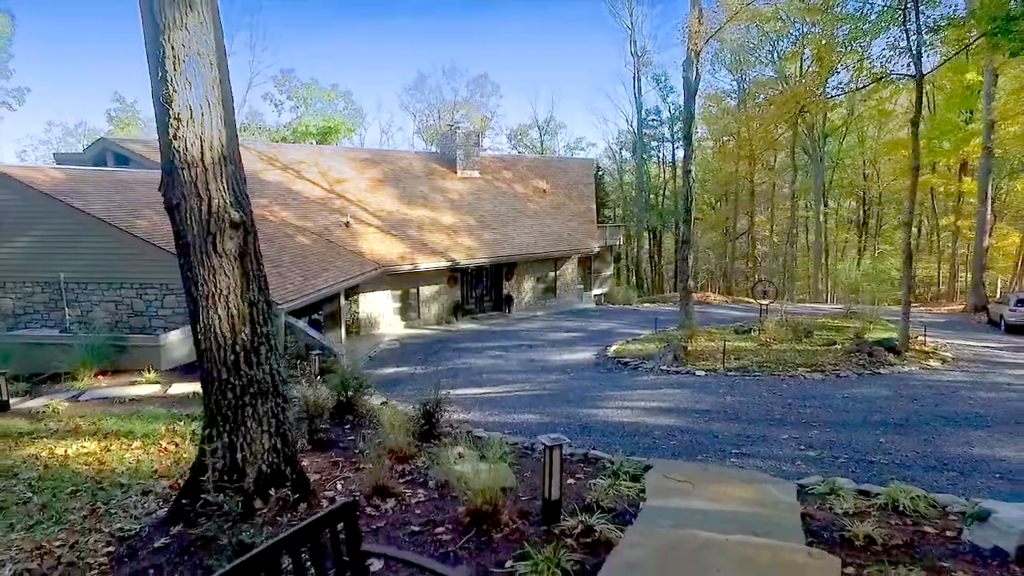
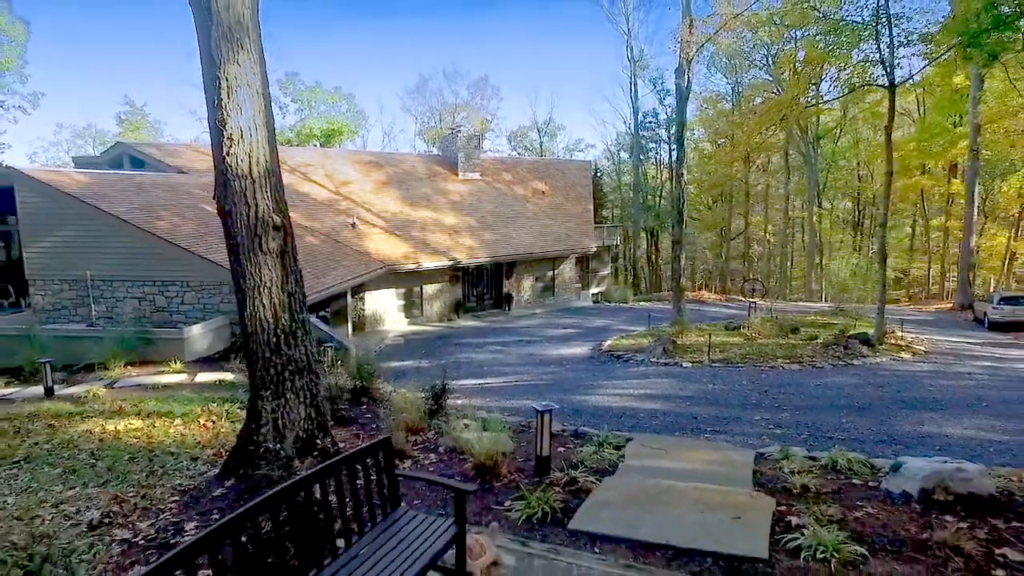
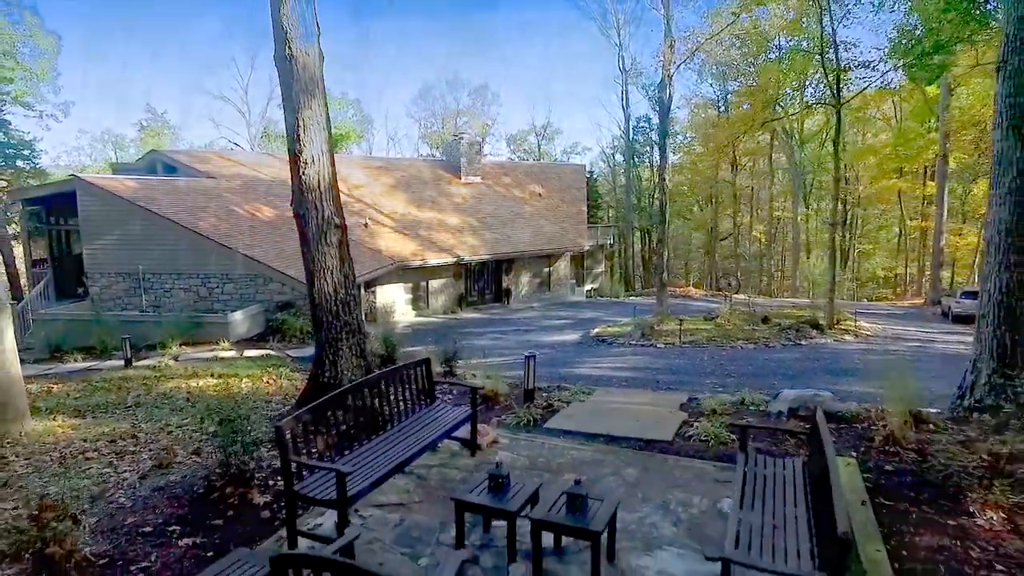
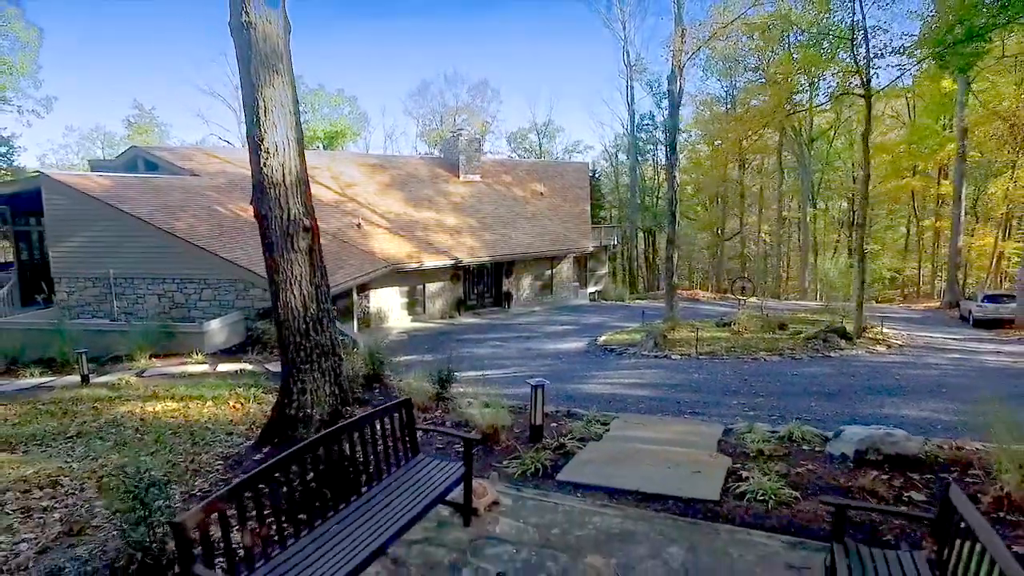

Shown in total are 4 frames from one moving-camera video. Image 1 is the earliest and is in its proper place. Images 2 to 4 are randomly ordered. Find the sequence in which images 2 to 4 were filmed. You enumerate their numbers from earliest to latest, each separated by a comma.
2, 4, 3
